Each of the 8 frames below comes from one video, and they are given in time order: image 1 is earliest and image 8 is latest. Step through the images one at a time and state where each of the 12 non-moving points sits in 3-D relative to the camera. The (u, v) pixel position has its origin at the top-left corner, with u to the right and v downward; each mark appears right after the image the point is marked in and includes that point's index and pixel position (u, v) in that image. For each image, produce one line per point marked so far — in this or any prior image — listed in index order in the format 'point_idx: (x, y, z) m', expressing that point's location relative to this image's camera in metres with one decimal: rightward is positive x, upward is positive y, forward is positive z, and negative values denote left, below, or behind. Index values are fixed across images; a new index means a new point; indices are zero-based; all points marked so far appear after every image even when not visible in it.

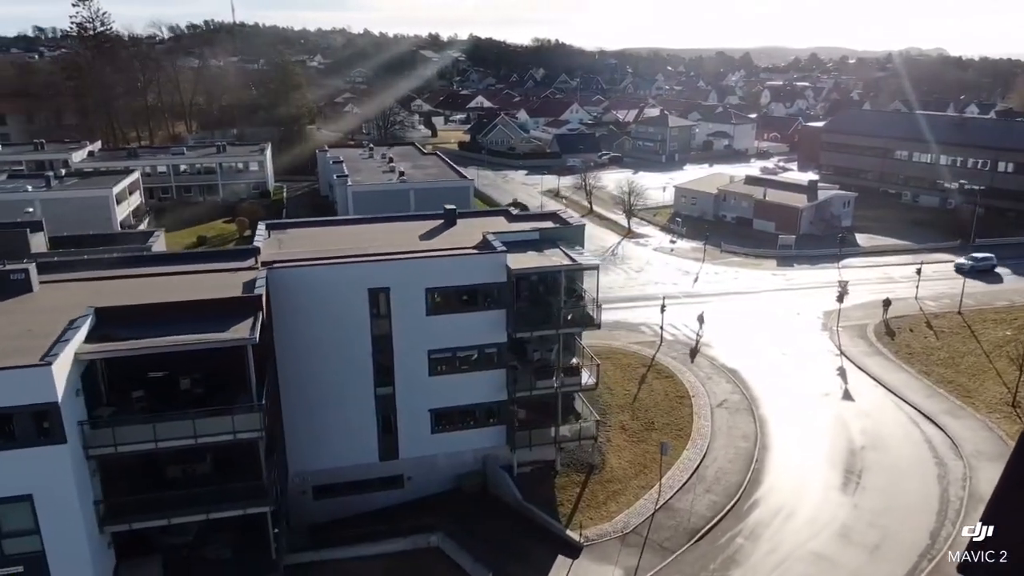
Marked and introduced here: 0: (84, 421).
0: (-9.1, -2.9, +16.5) m
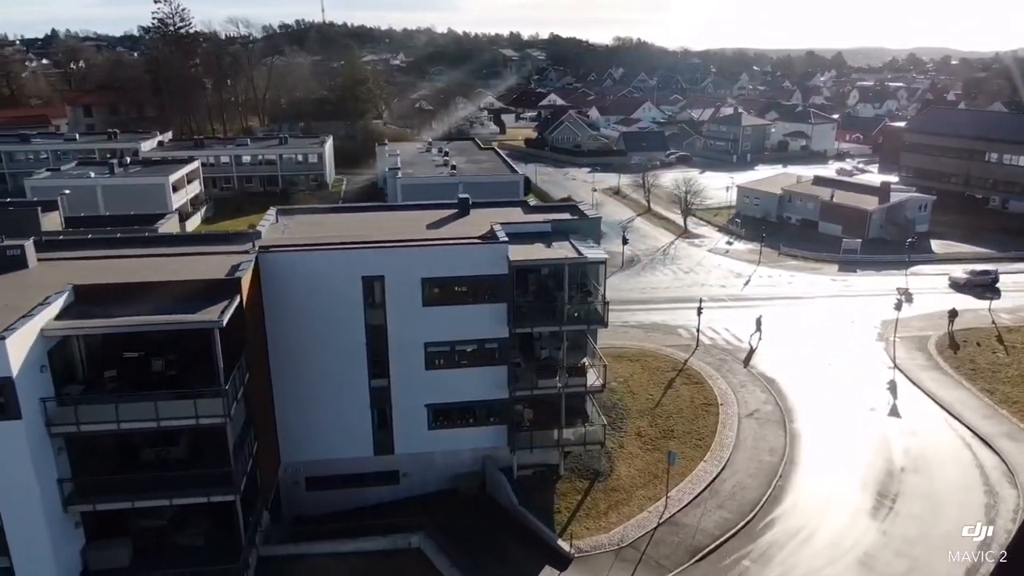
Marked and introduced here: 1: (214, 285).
0: (-9.8, -2.3, +16.3) m
1: (-7.2, +0.1, +18.5) m
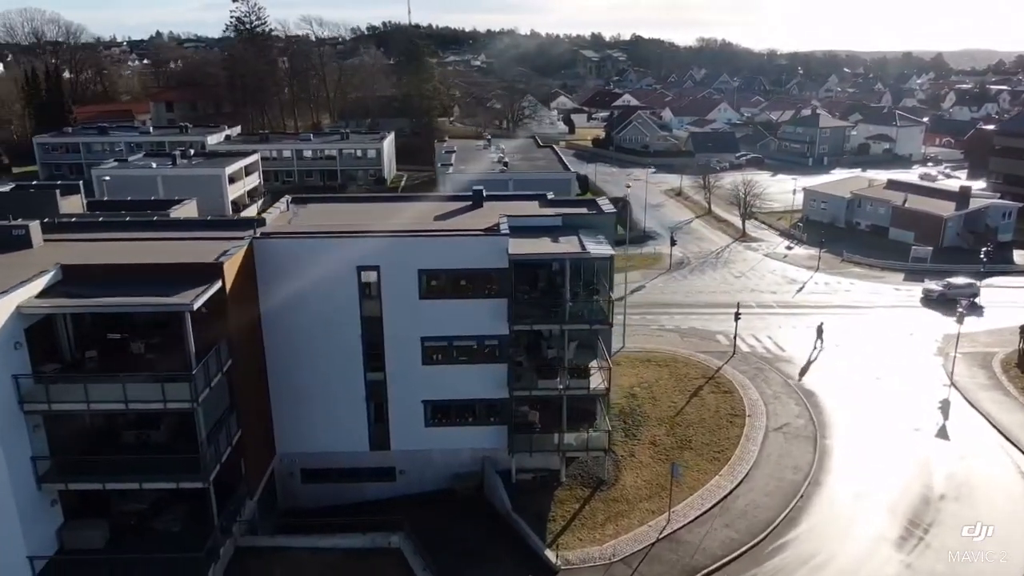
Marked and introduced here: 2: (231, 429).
0: (-10.4, -1.8, +16.3) m
1: (-7.5, +0.5, +18.3) m
2: (-6.9, -3.5, +18.9) m
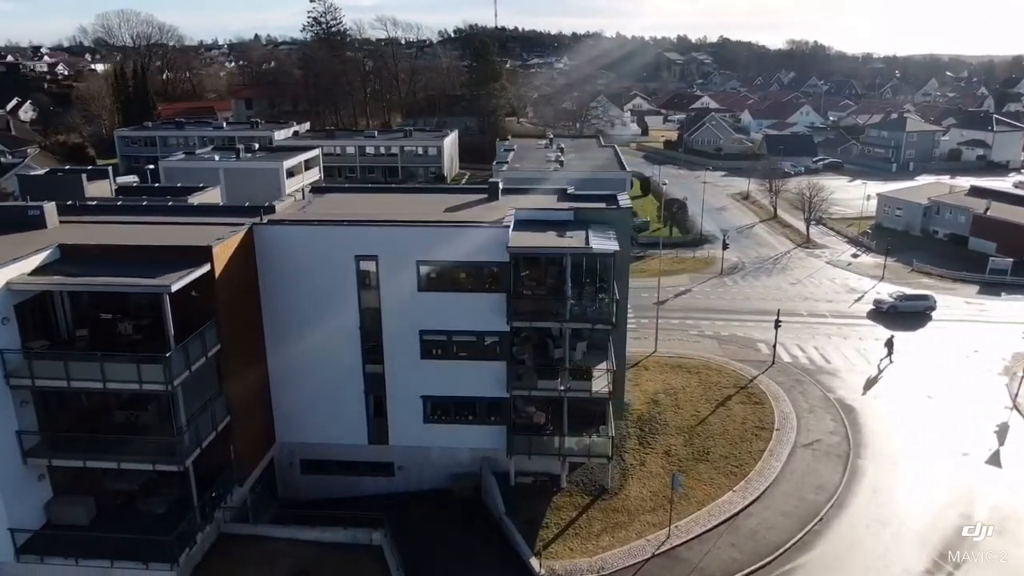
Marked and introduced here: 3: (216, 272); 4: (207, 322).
0: (-10.9, -1.3, +16.6) m
1: (-7.7, +0.9, +18.2) m
2: (-7.2, -3.1, +18.8) m
3: (-7.0, +0.4, +18.3) m
4: (-7.3, -0.8, +18.4) m
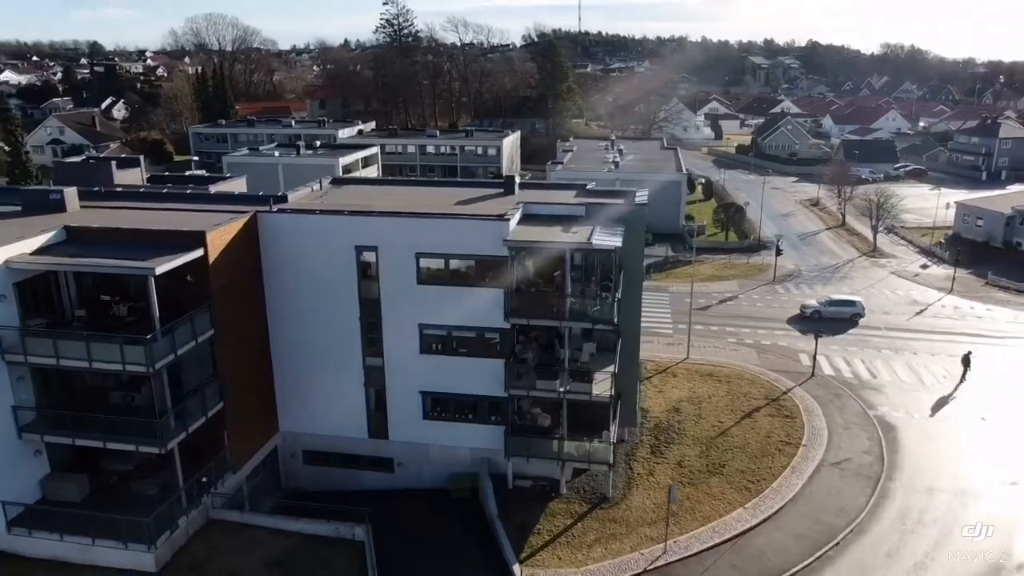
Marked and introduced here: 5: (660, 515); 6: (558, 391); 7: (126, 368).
0: (-11.2, -0.8, +17.0) m
1: (-7.9, +1.2, +18.3) m
2: (-7.4, -2.7, +18.8) m
3: (-7.2, +0.7, +18.3) m
4: (-7.5, -0.4, +18.4) m
5: (+3.8, -5.8, +19.7) m
6: (+1.2, -2.6, +19.6) m
7: (-8.3, -1.7, +16.7) m
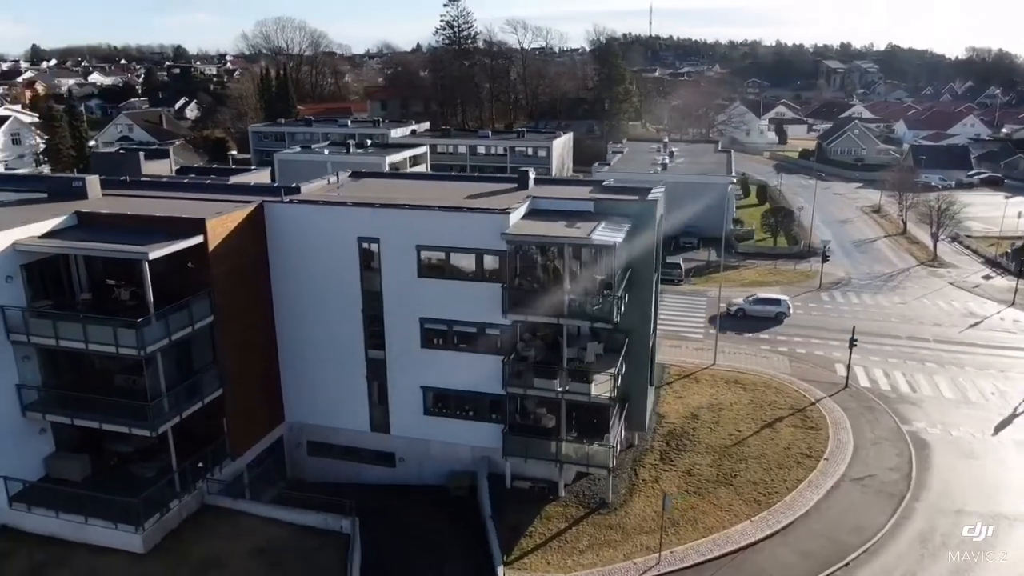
0: (-11.5, -0.4, +17.5) m
1: (-7.9, +1.6, +18.5) m
2: (-7.5, -2.4, +18.9) m
3: (-7.2, +1.0, +18.5) m
4: (-7.5, -0.1, +18.6) m
5: (+3.6, -5.8, +18.9) m
6: (+1.1, -2.5, +19.1) m
7: (-8.6, -1.4, +16.9) m
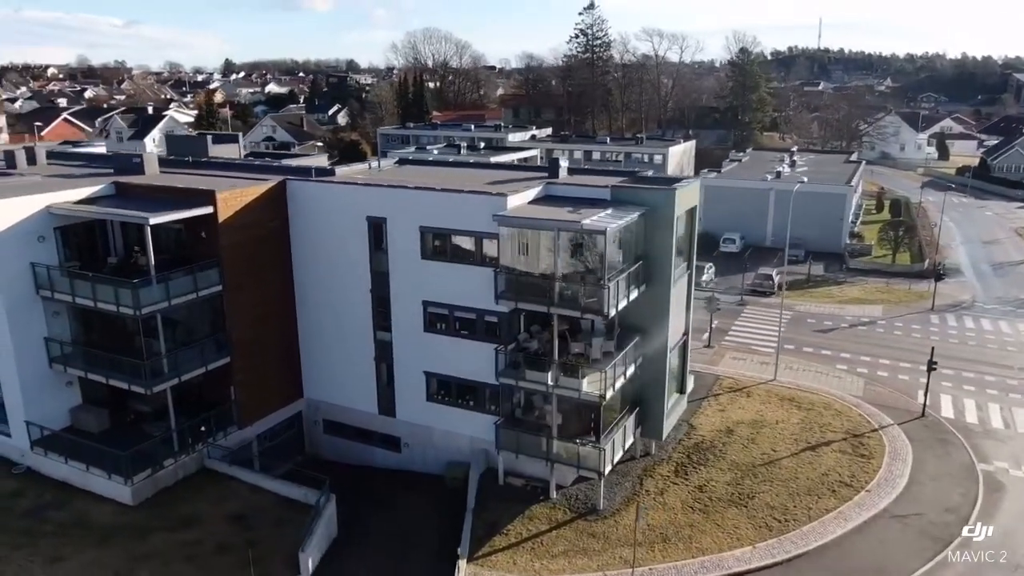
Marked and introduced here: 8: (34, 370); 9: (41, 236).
0: (-11.6, +0.6, +18.9) m
1: (-7.9, +2.4, +19.3) m
2: (-7.6, -1.6, +19.6) m
3: (-7.2, +1.8, +19.1) m
4: (-7.6, +0.7, +19.3) m
5: (+3.1, -5.6, +17.3) m
6: (+0.8, -2.2, +18.0) m
7: (-9.0, -0.5, +17.8) m
8: (-11.9, -2.0, +19.2) m
9: (-11.6, +1.3, +19.0) m
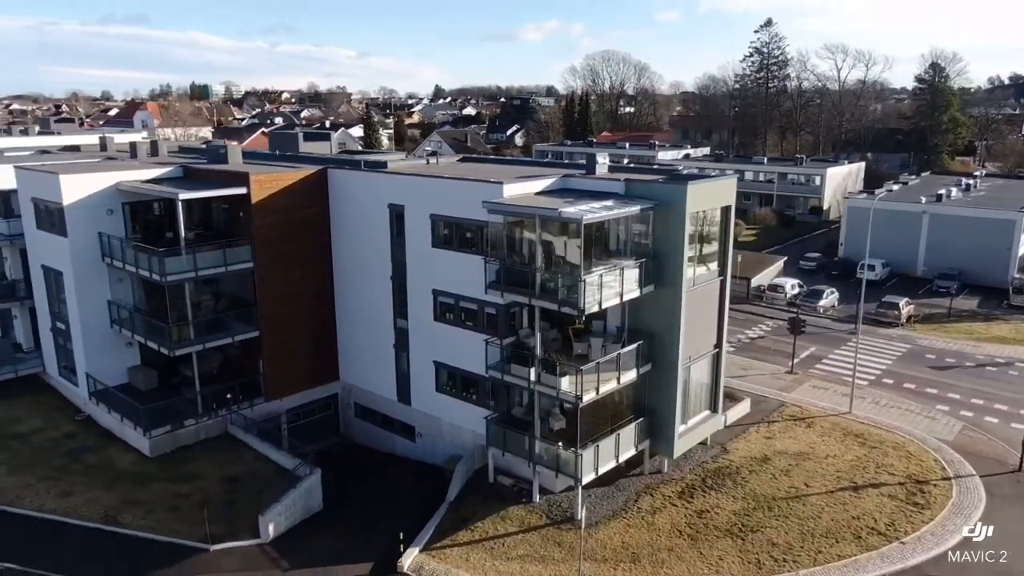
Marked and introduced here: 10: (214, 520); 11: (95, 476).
0: (-11.2, +1.5, +21.2) m
1: (-7.4, +3.0, +20.7) m
2: (-7.3, -1.0, +20.8) m
3: (-6.9, +2.4, +20.4) m
4: (-7.2, +1.3, +20.6) m
5: (+2.2, -5.5, +15.9) m
6: (+0.4, -2.1, +17.3) m
7: (-9.0, +0.3, +19.5) m
8: (-11.6, -1.1, +21.5) m
9: (-11.1, +2.2, +21.3) m
10: (-6.5, -5.1, +16.9) m
11: (-10.1, -4.6, +18.7) m
